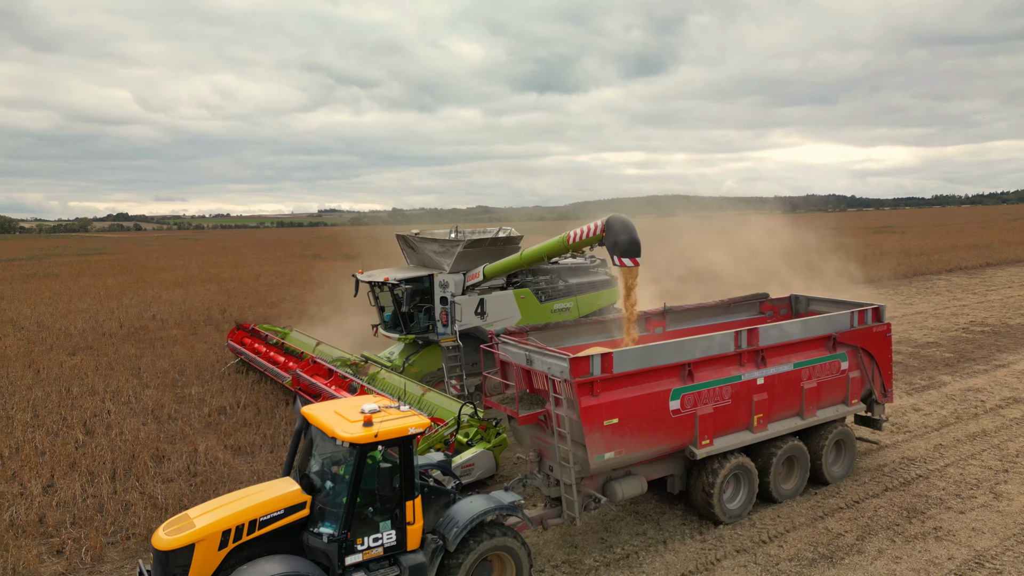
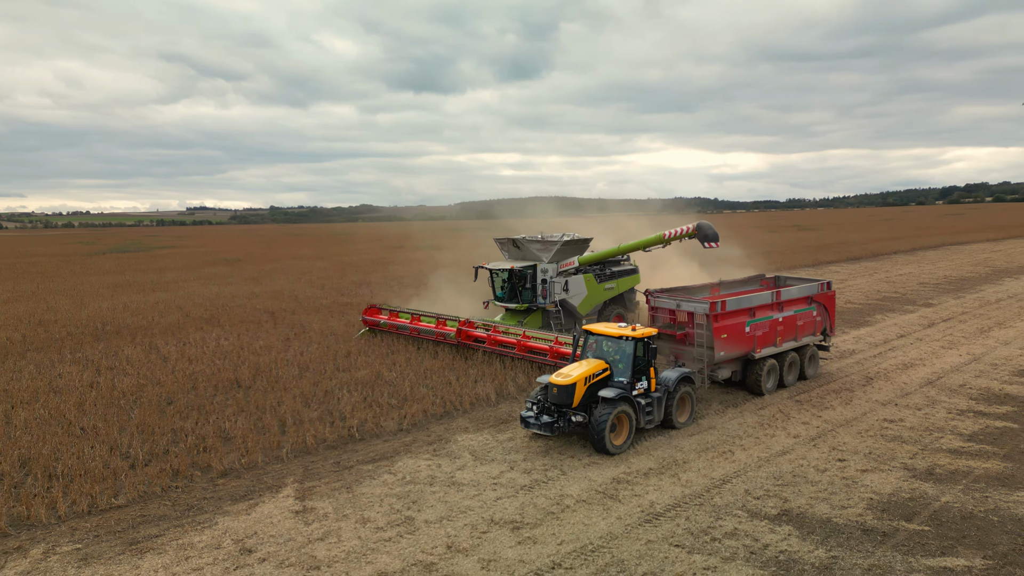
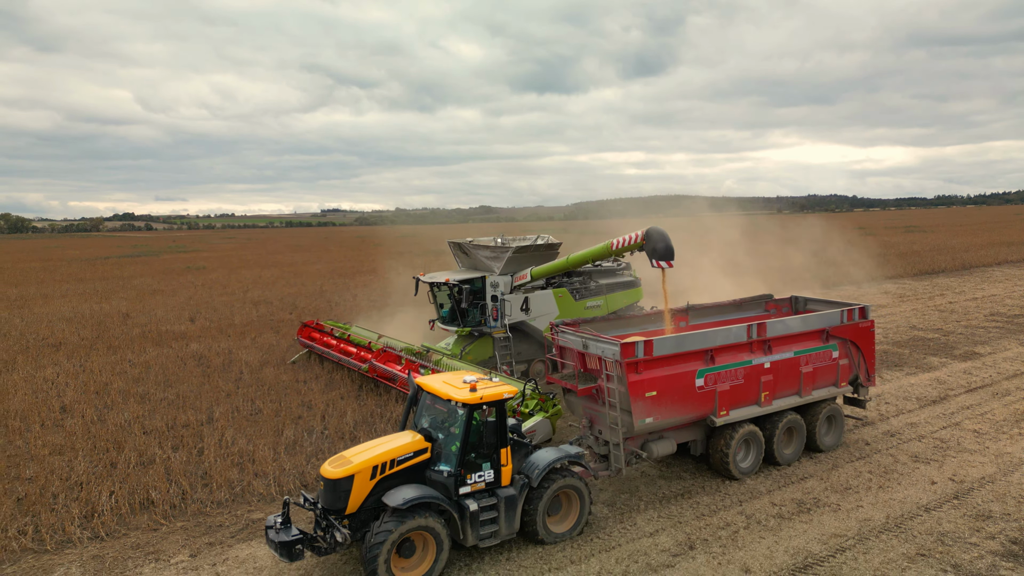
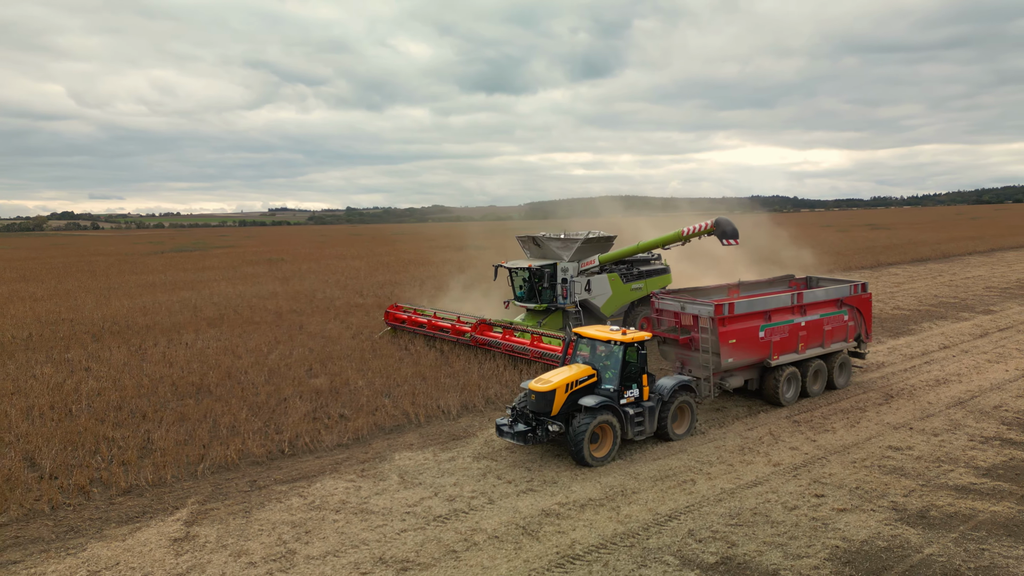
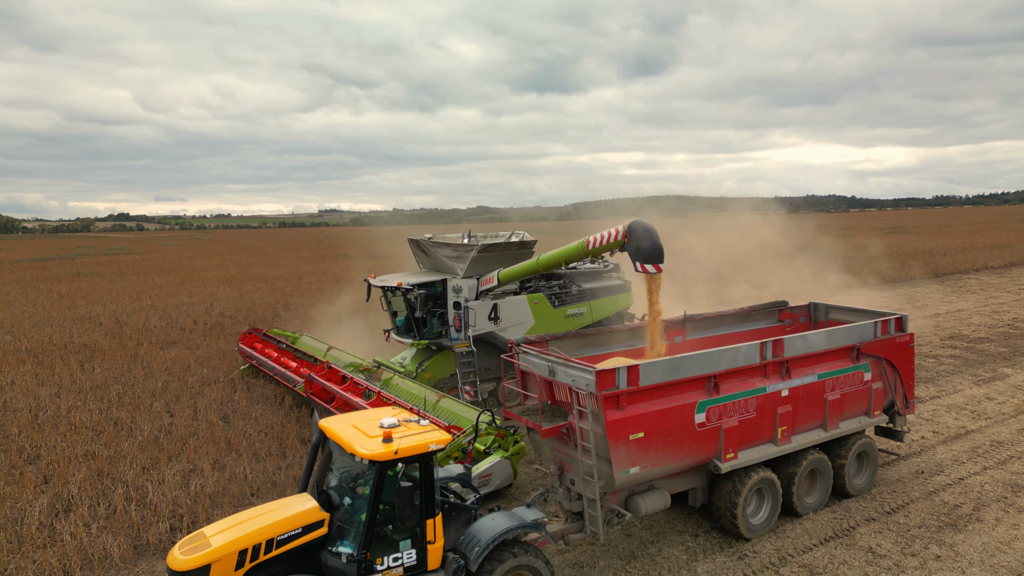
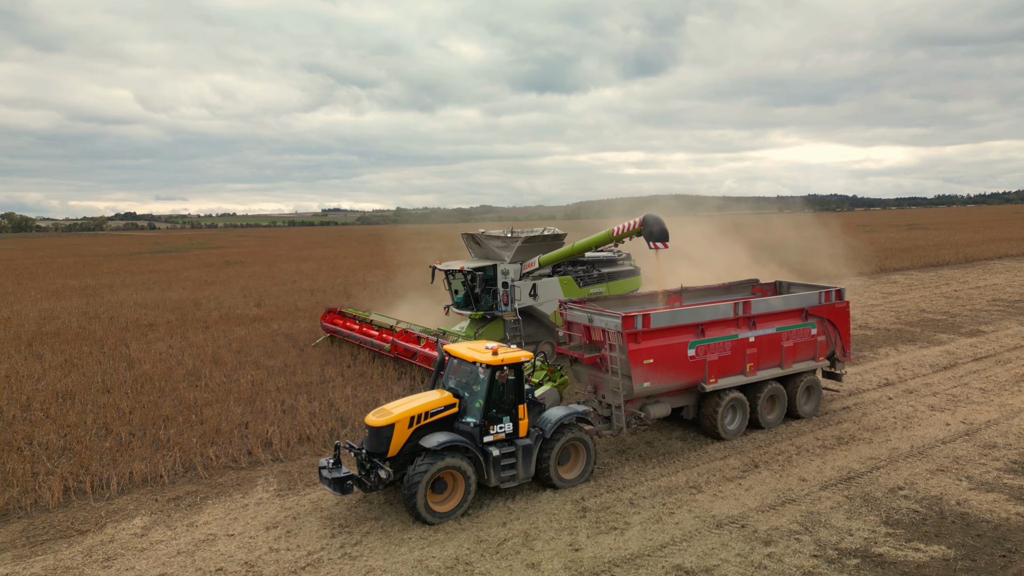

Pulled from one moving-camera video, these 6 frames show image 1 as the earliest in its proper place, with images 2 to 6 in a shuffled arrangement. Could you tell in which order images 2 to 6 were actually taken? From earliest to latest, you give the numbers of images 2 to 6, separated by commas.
5, 3, 6, 4, 2
